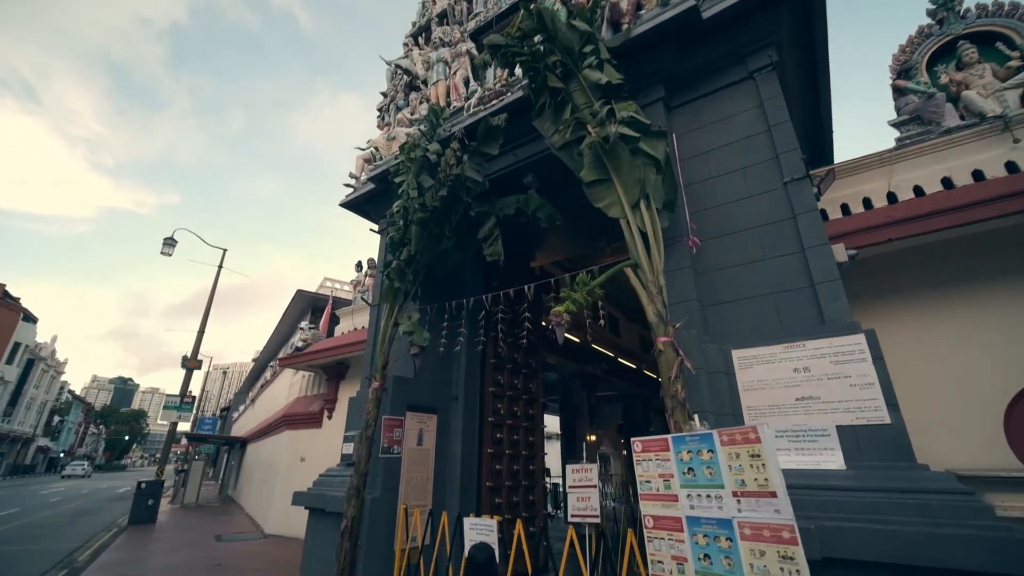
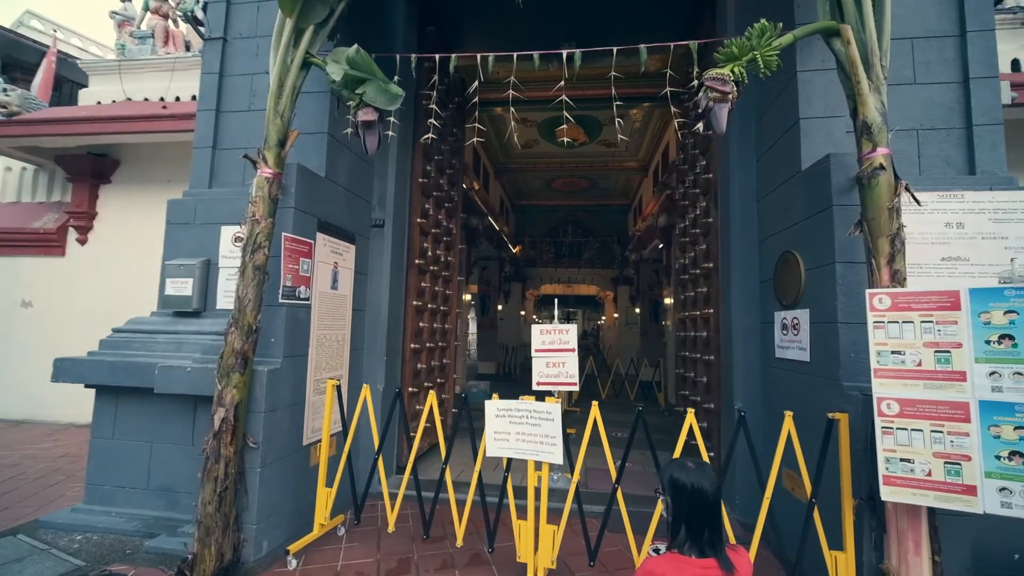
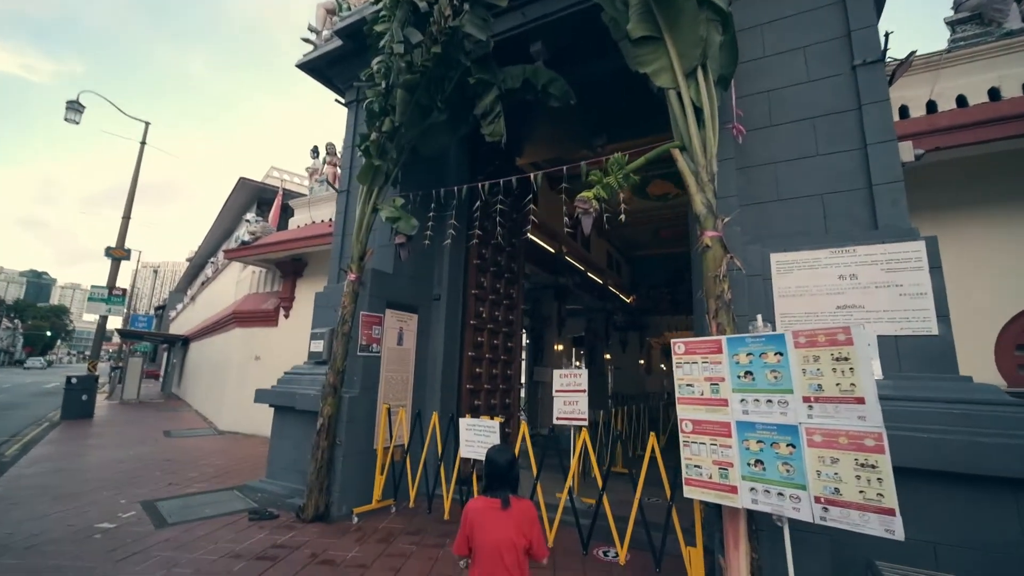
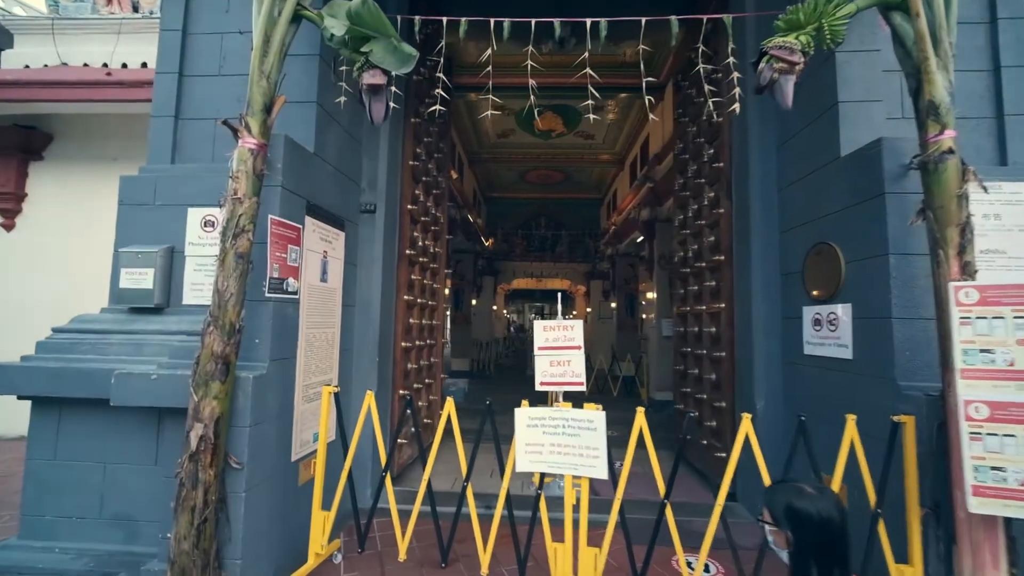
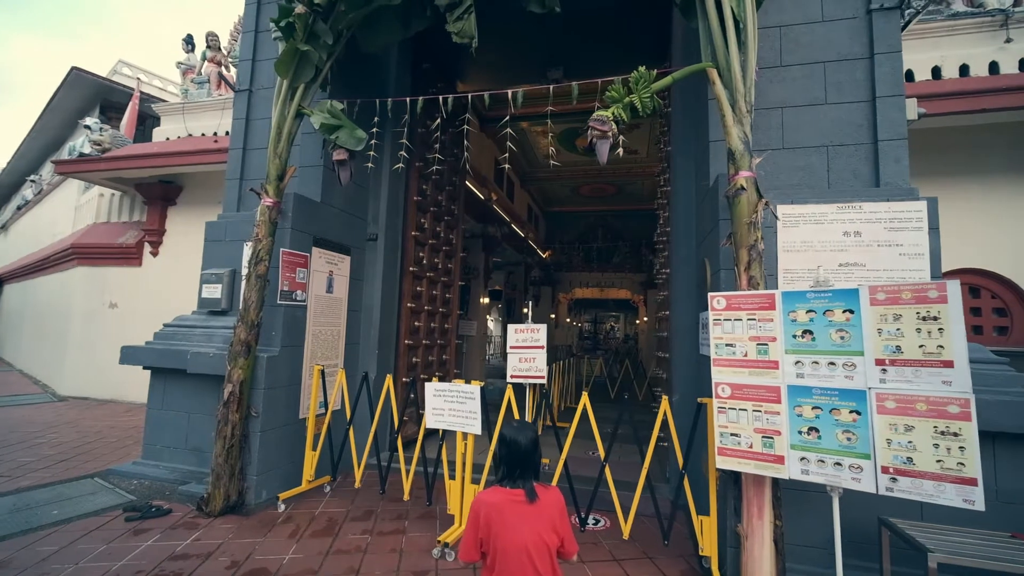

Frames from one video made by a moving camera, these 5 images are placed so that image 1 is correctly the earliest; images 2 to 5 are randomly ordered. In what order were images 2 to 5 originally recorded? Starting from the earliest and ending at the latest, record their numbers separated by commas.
3, 5, 2, 4
